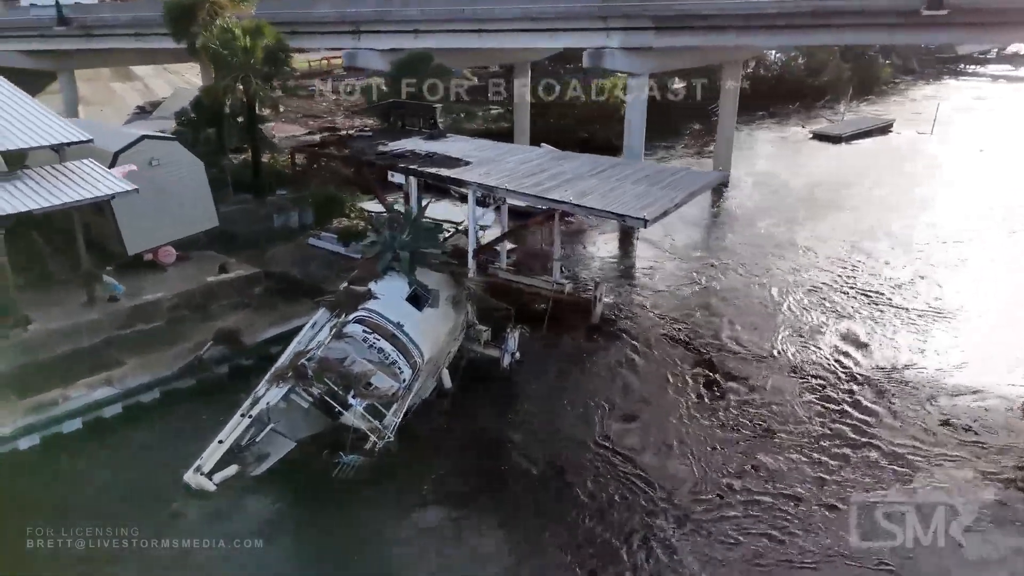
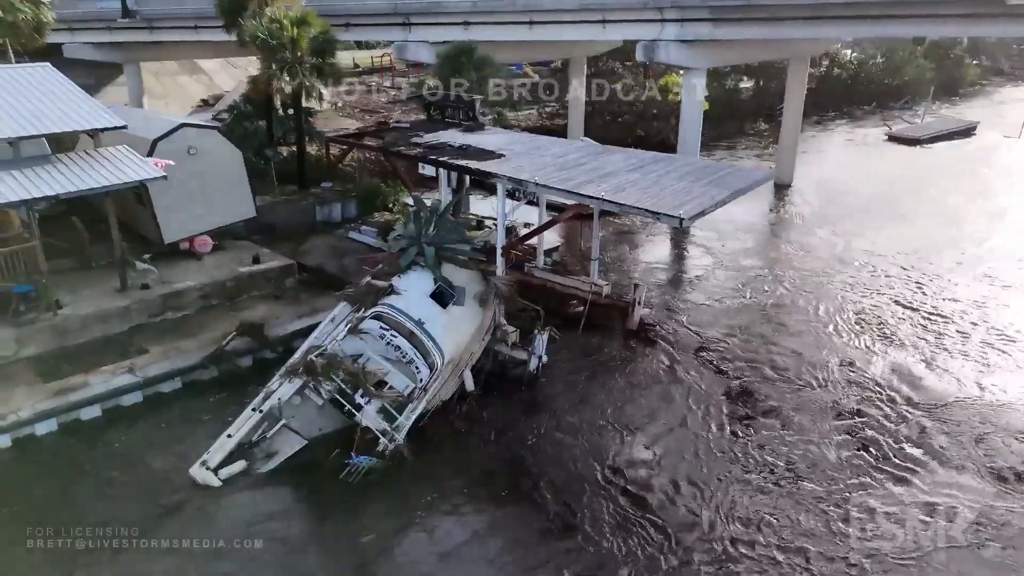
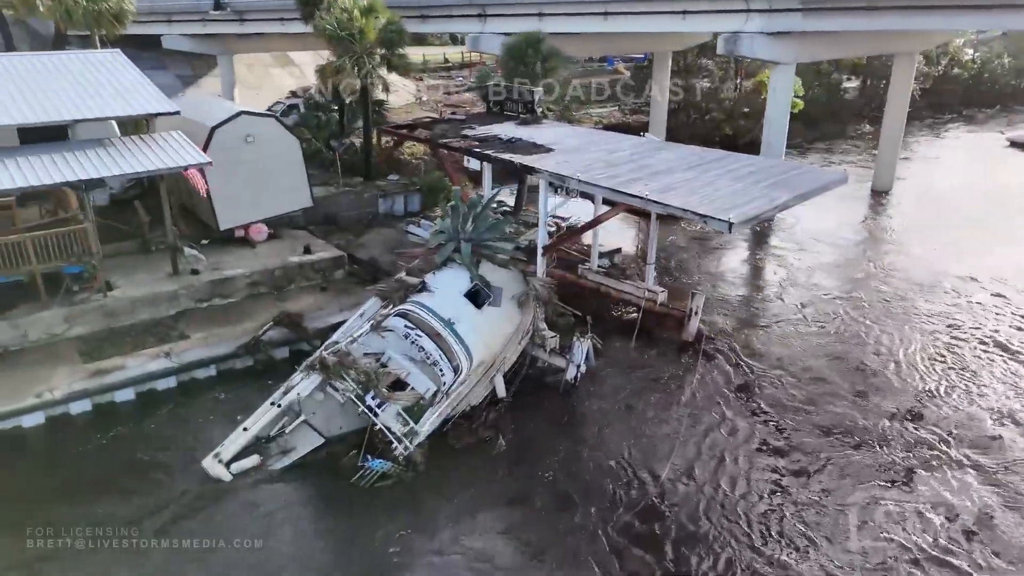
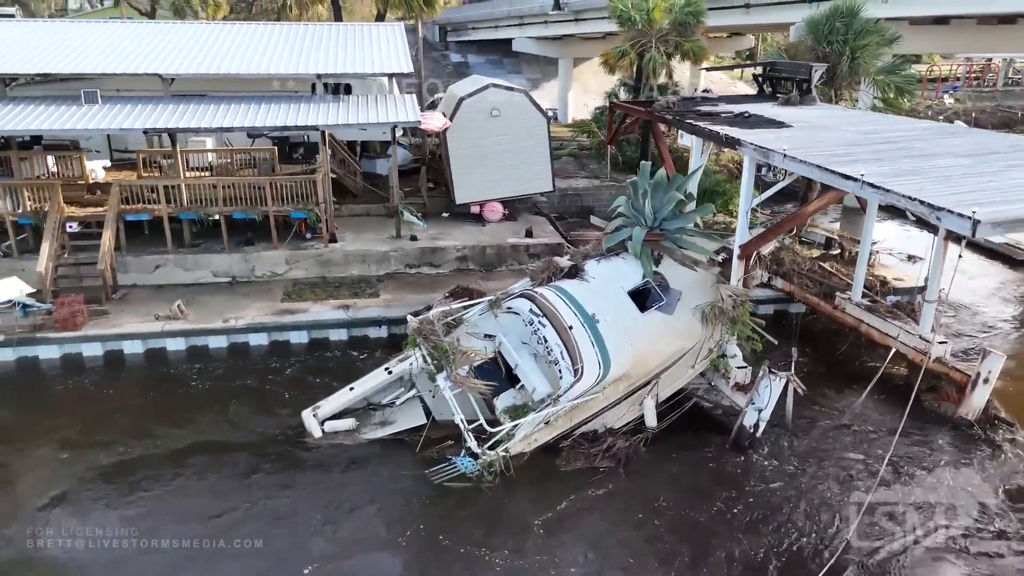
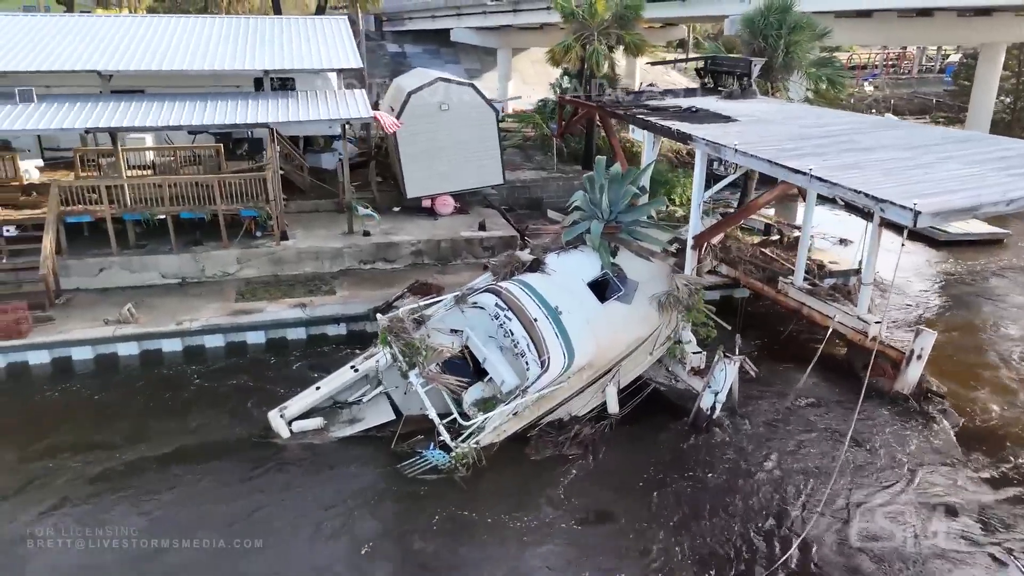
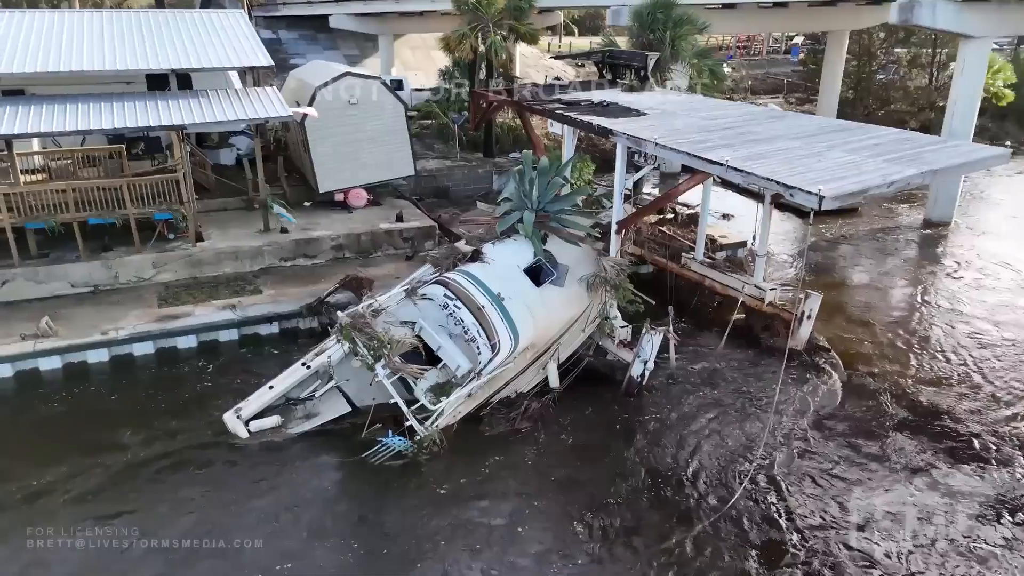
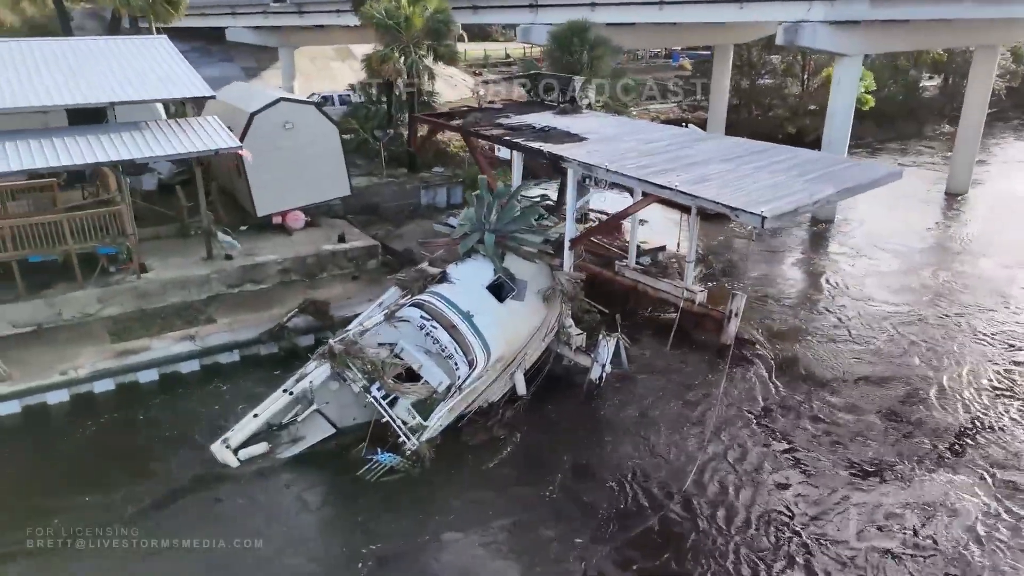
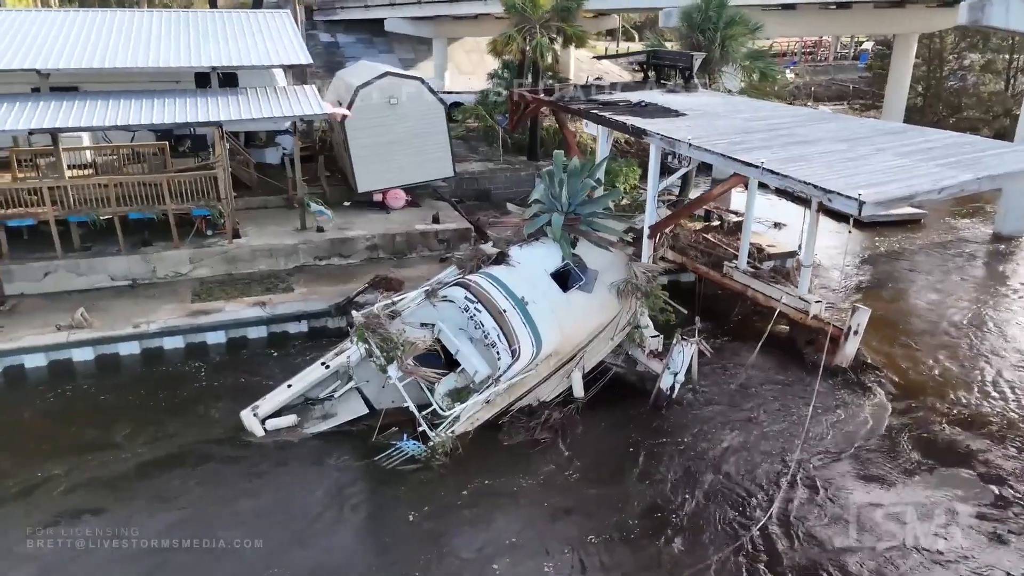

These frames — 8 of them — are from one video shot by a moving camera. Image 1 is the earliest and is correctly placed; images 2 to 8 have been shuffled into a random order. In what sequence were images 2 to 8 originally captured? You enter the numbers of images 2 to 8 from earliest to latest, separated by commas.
2, 3, 7, 6, 8, 5, 4
